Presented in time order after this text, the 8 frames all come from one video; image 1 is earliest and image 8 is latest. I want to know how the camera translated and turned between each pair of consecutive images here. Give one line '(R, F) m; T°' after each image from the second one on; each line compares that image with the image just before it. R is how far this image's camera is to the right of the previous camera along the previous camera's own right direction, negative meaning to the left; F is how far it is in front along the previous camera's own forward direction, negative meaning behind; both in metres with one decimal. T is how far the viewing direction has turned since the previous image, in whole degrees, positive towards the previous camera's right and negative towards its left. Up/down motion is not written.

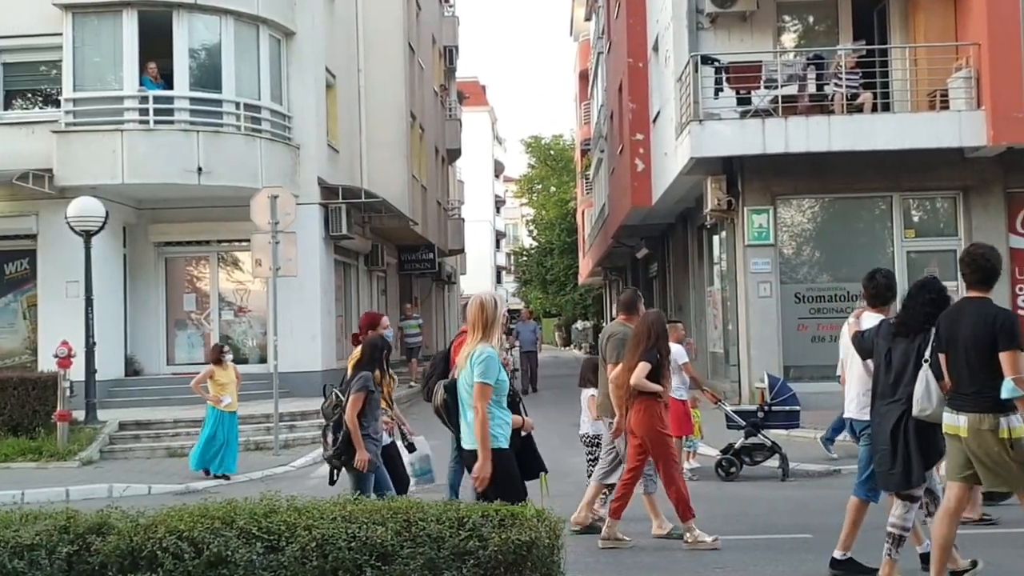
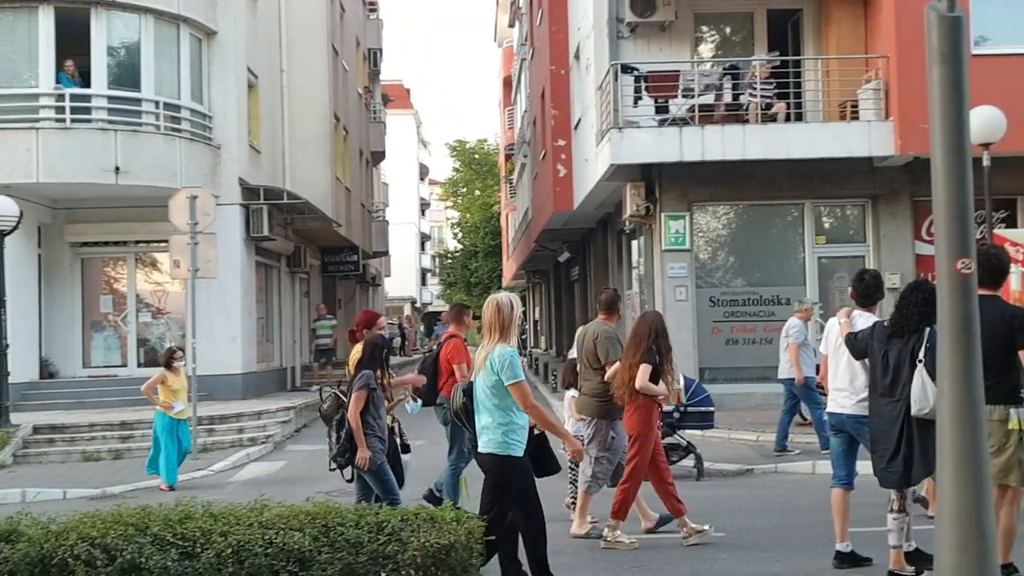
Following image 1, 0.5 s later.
(0.0, -0.2) m; +5°
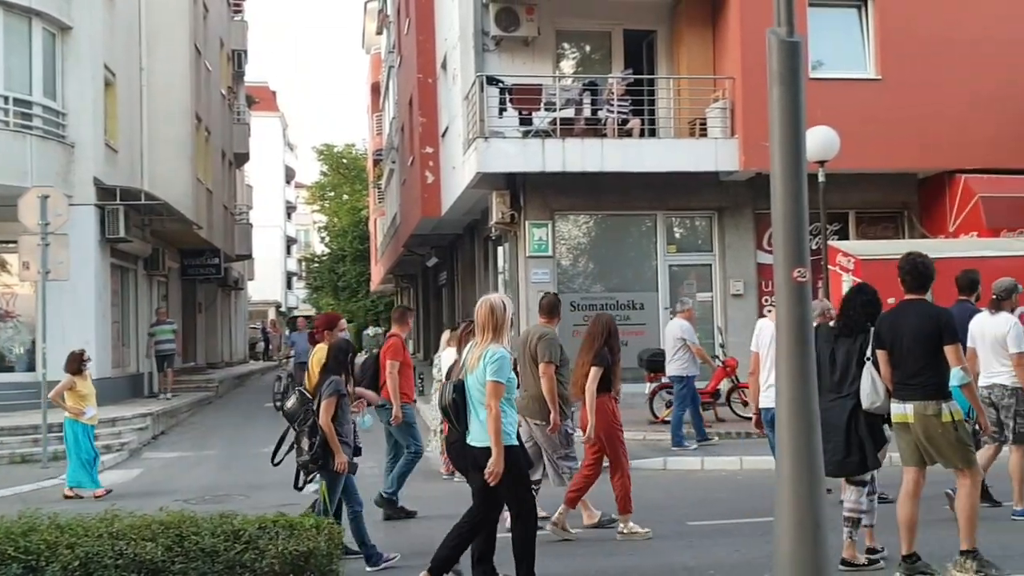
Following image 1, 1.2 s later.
(0.0, -0.3) m; +8°
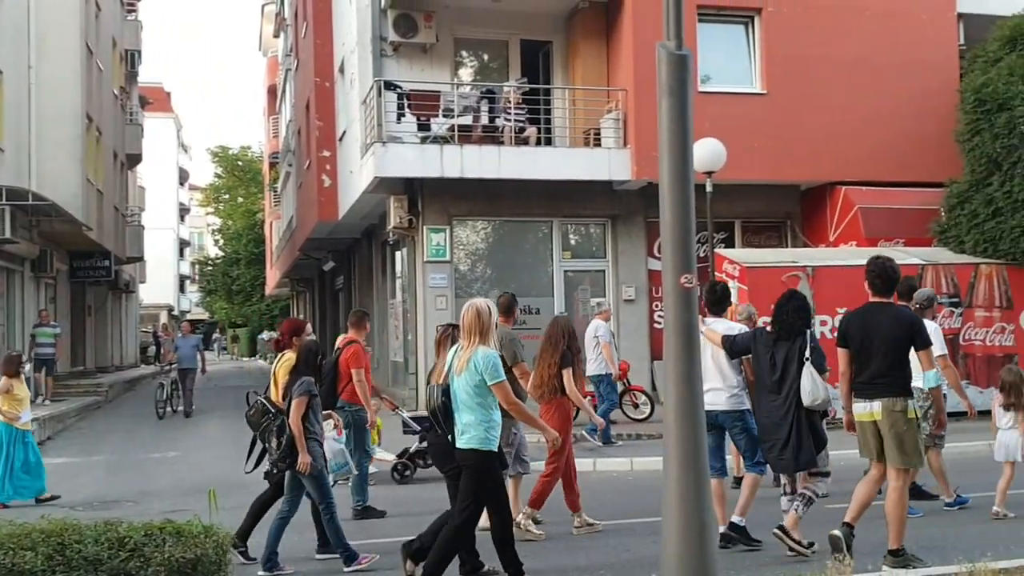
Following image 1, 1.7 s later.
(+0.4, -0.2) m; +5°
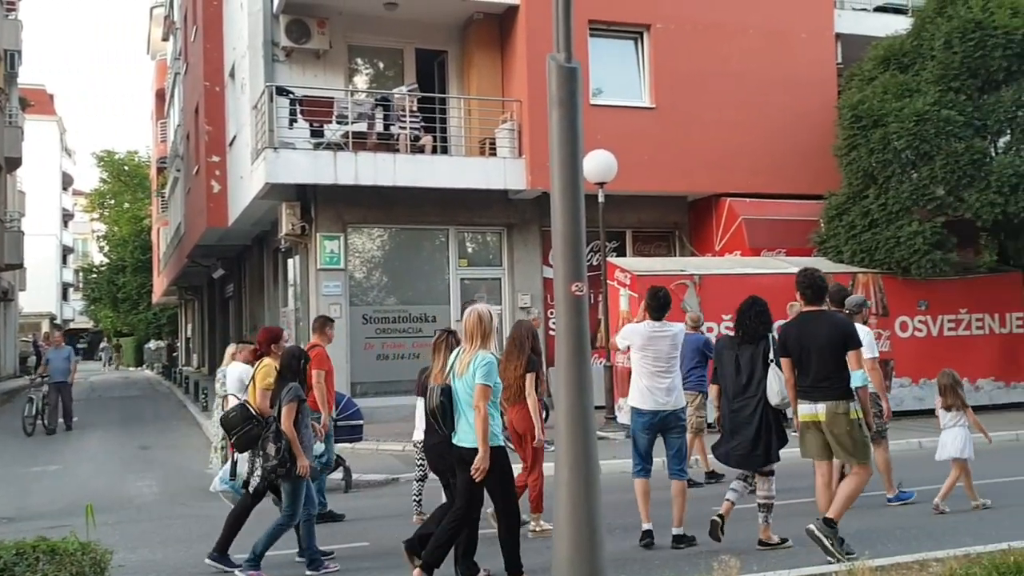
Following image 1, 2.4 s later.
(+0.5, -0.1) m; +5°
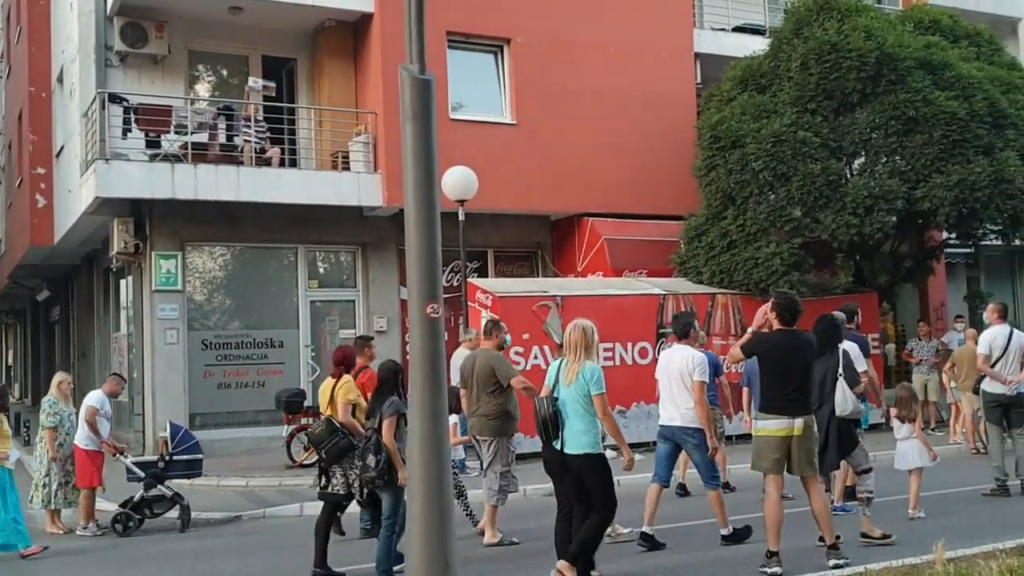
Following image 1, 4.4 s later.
(+0.9, +0.7) m; +6°
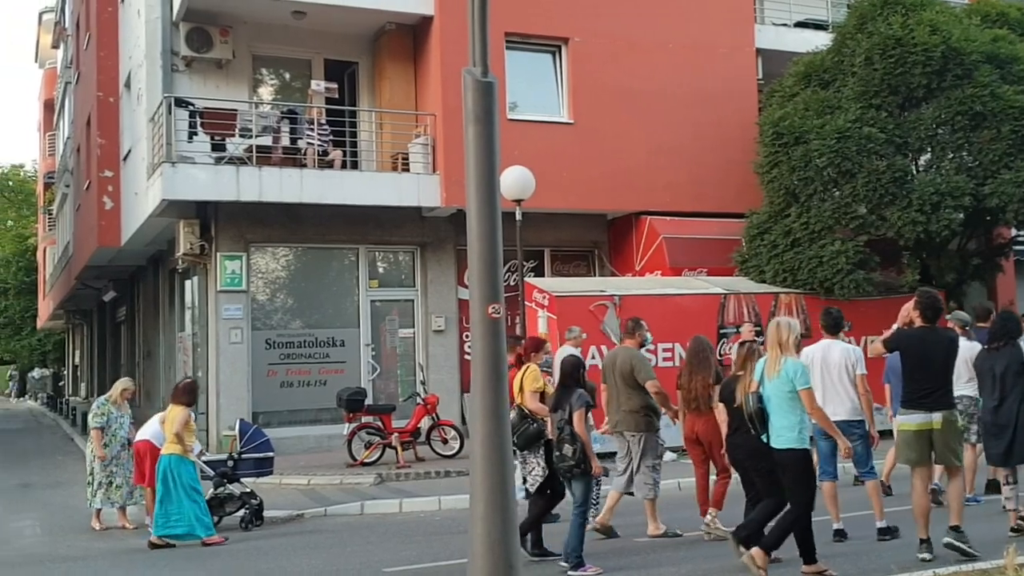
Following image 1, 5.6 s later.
(-0.4, 0.0) m; -2°
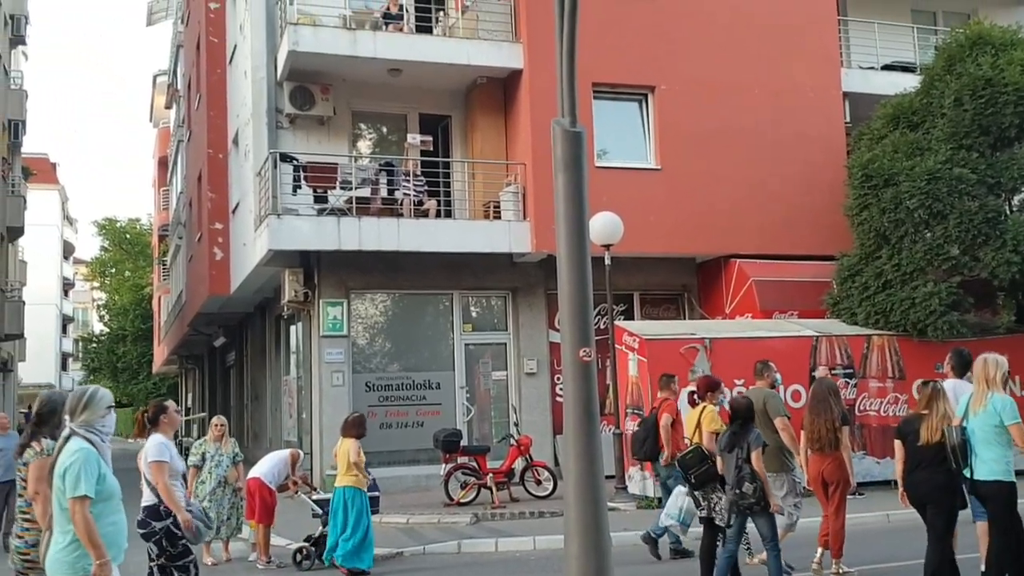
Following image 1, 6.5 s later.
(-0.4, -0.4) m; -4°
